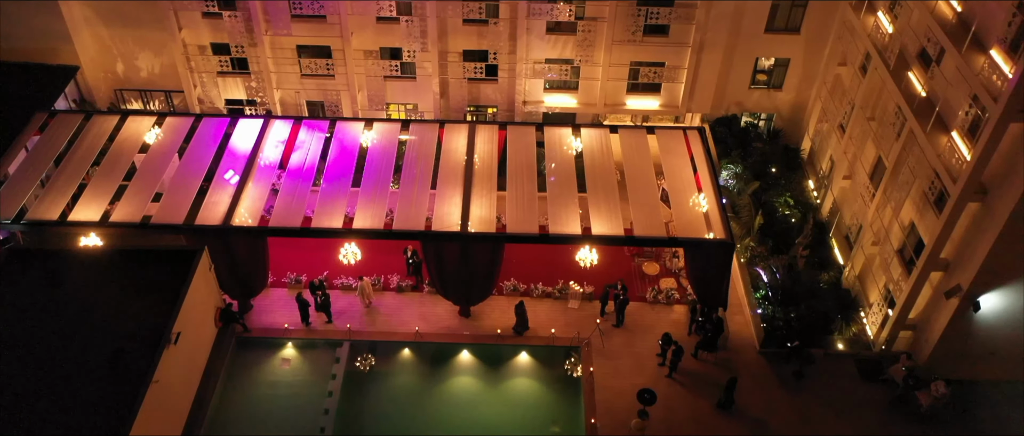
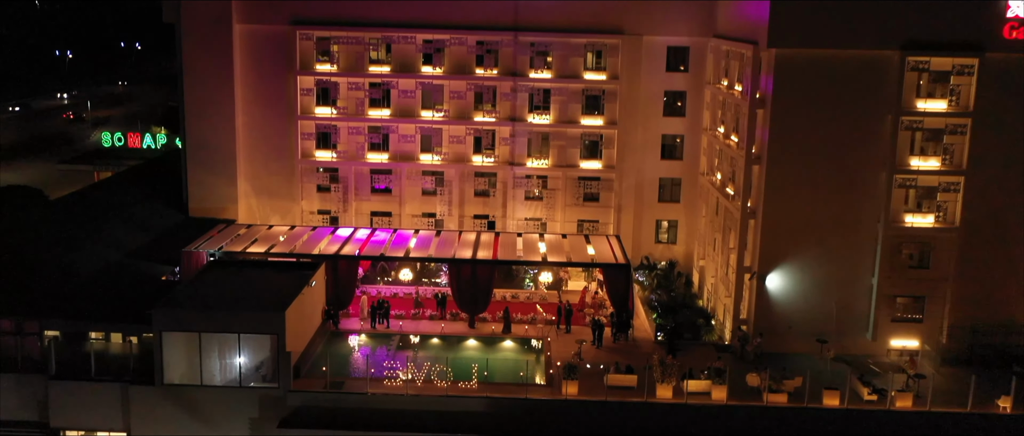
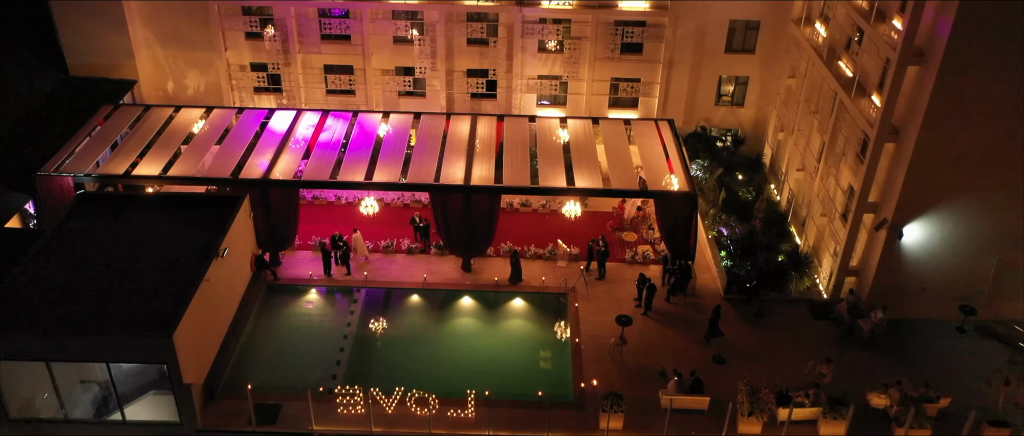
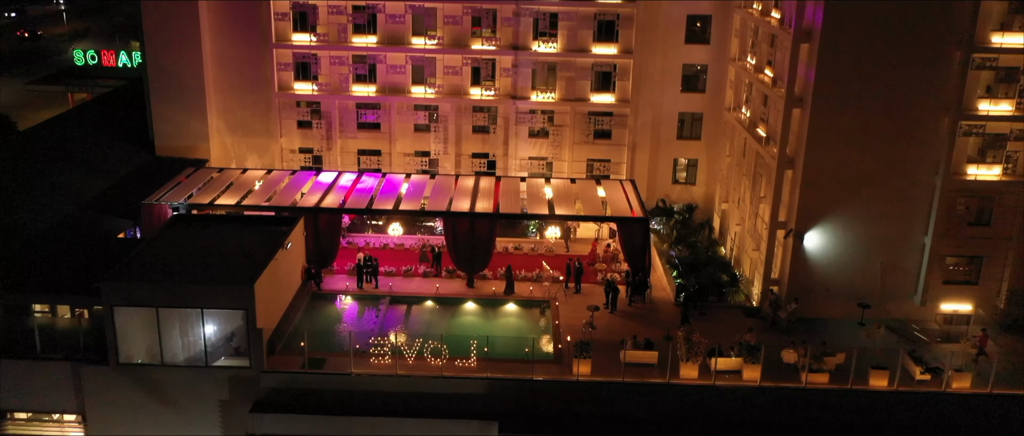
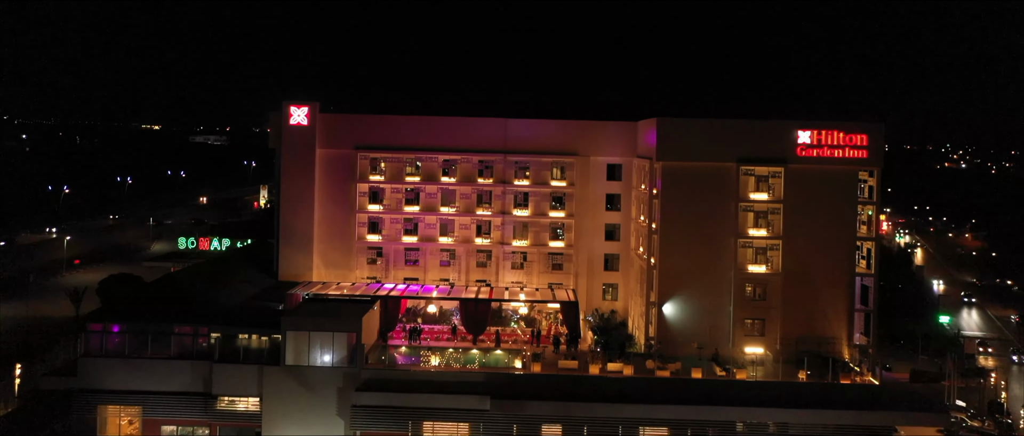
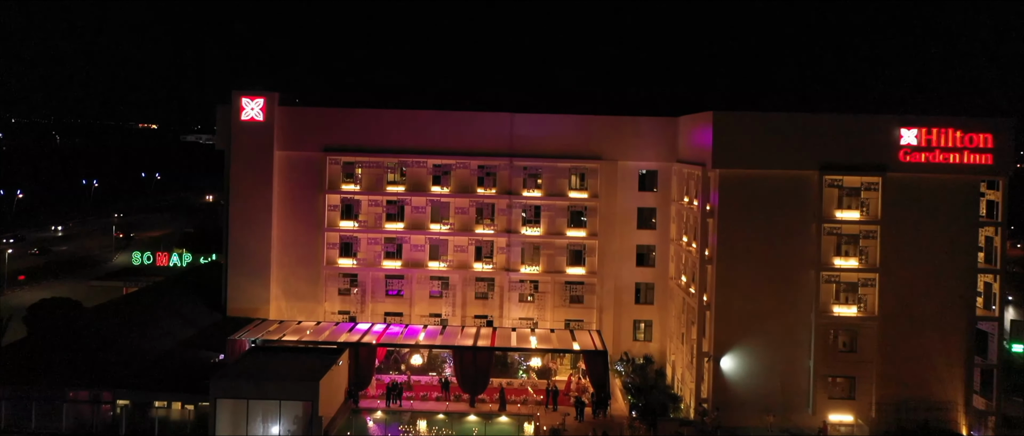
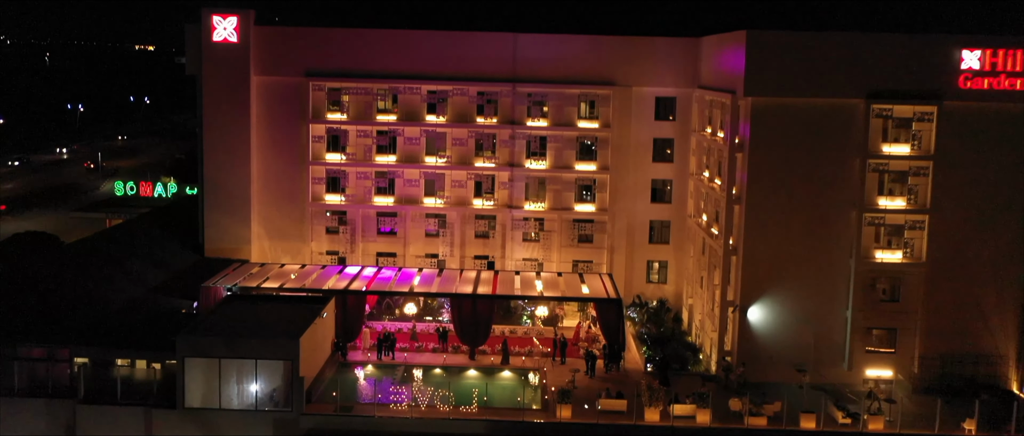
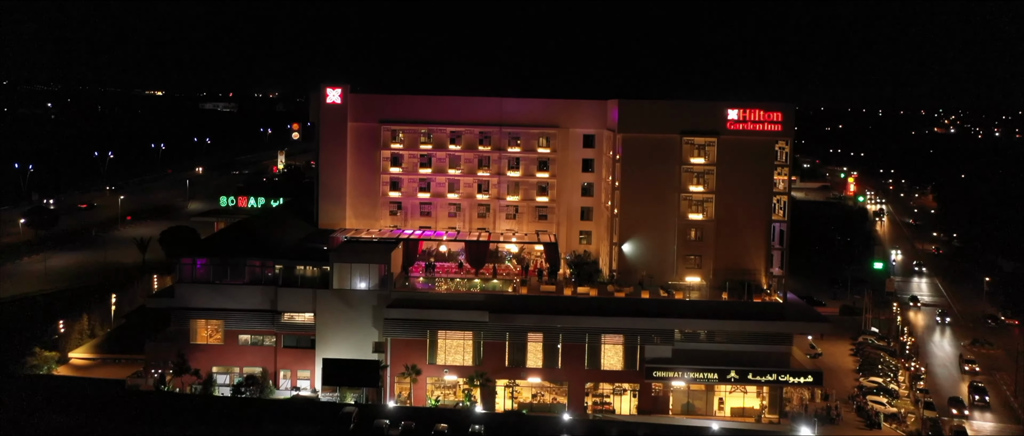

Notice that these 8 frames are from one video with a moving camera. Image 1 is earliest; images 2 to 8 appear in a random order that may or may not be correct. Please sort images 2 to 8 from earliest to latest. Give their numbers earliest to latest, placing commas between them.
3, 4, 2, 7, 6, 5, 8
